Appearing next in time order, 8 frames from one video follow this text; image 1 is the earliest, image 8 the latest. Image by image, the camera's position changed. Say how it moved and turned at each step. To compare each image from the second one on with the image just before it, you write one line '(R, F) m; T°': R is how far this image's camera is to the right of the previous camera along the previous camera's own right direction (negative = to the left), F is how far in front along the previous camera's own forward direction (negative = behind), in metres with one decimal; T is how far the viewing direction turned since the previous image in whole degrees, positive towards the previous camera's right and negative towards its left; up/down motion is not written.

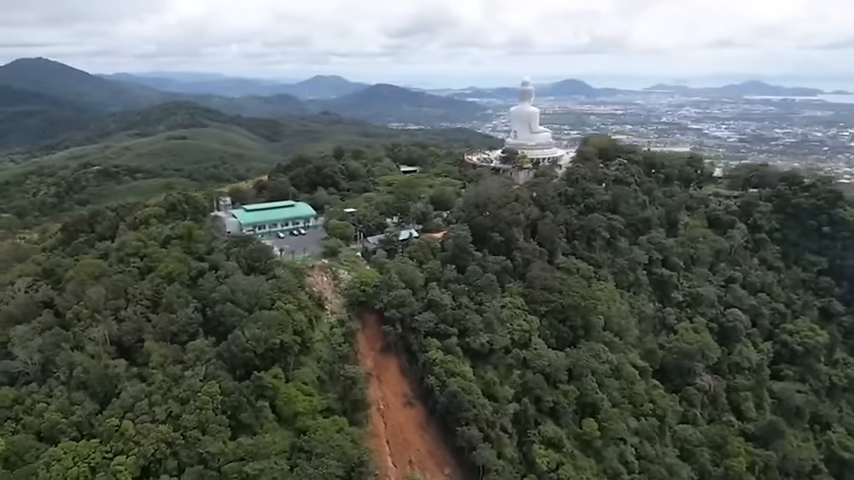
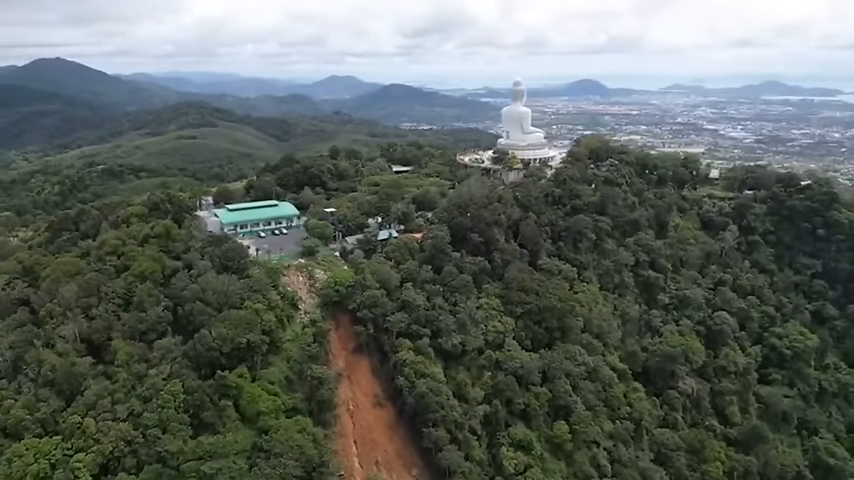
(+1.6, +0.1) m; -1°
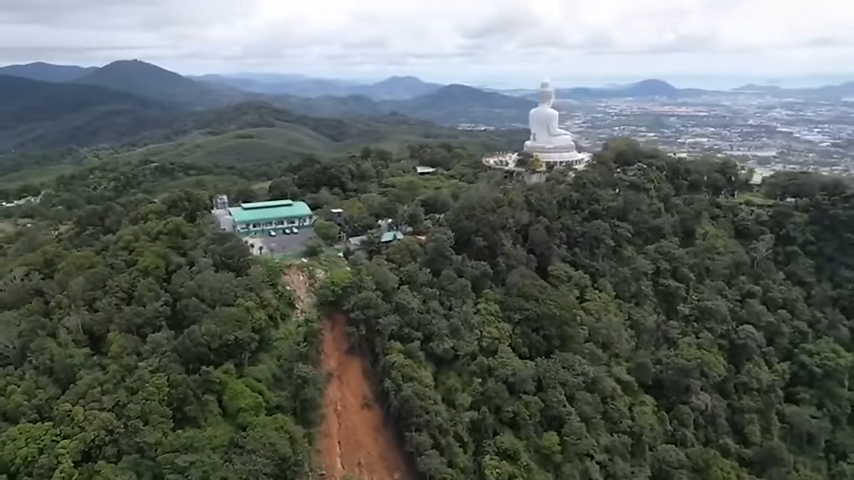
(+2.4, +0.2) m; -5°
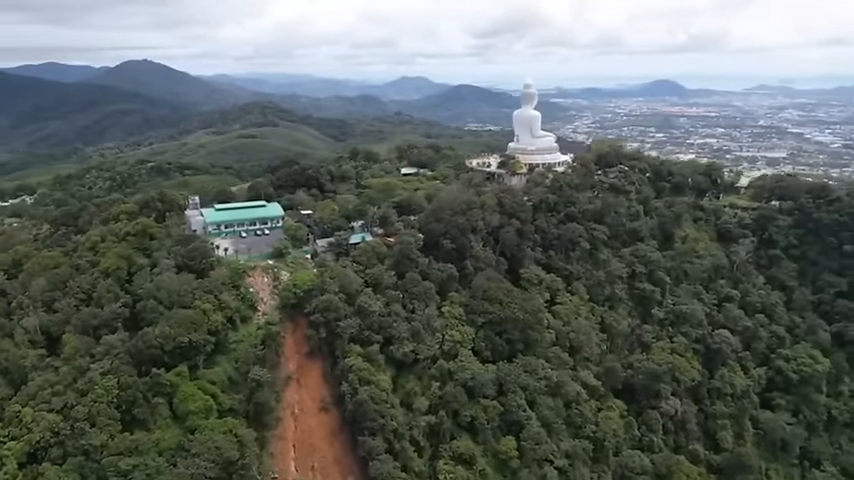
(+1.9, +0.2) m; -1°
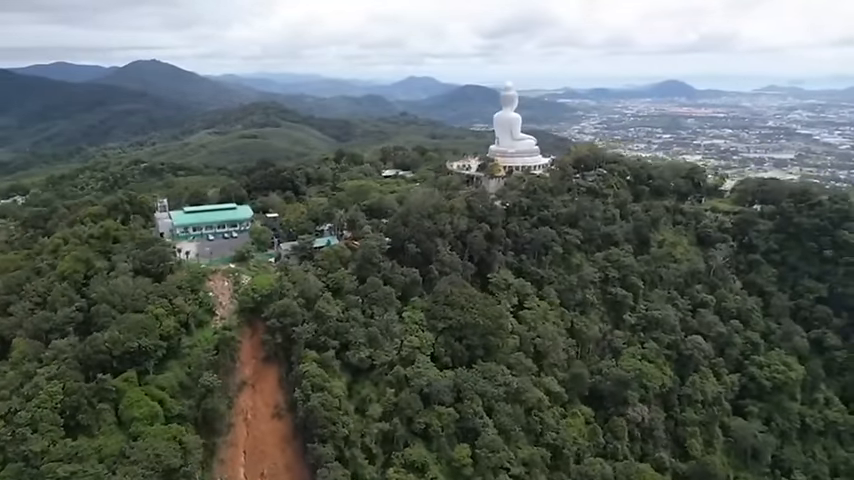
(+1.9, +0.2) m; -1°
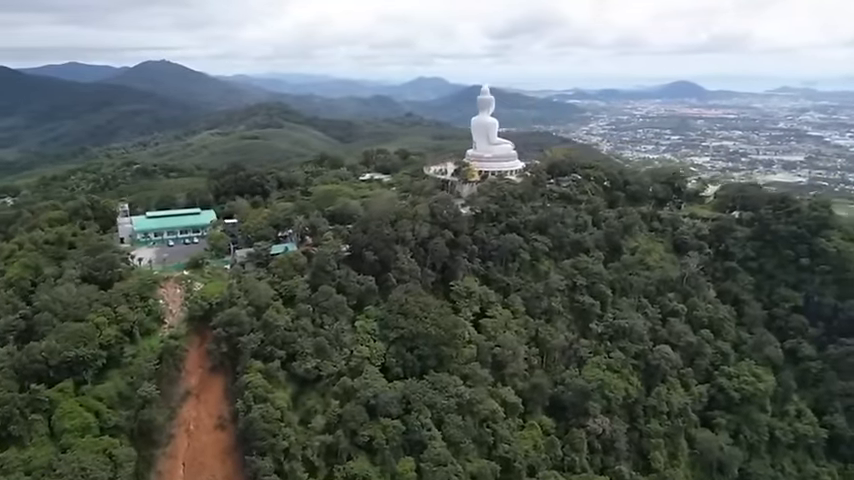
(+2.2, +0.4) m; -1°
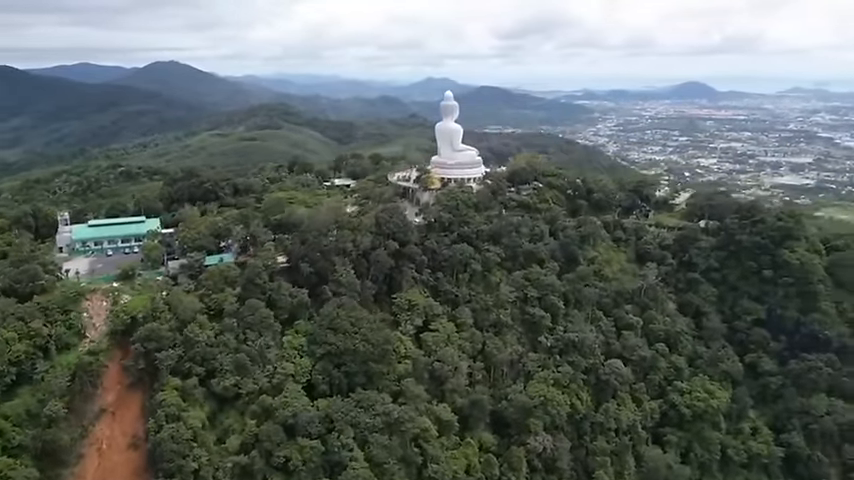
(+3.1, +0.7) m; -1°
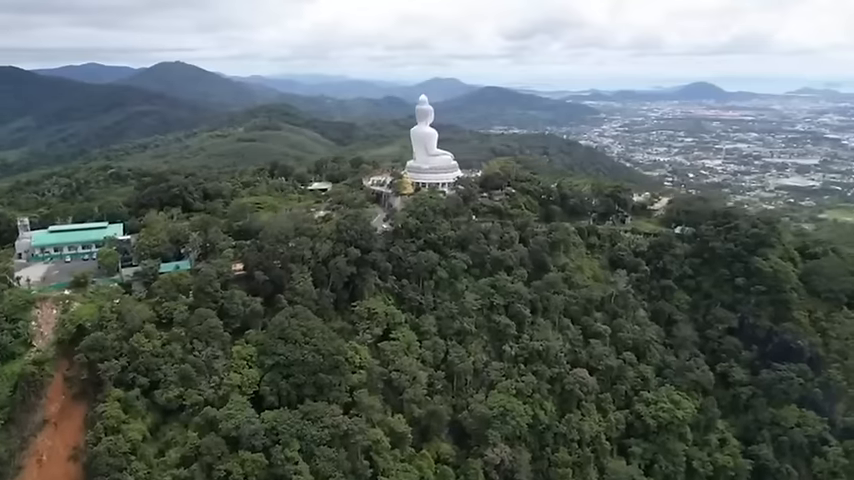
(+2.1, +0.4) m; 0°
